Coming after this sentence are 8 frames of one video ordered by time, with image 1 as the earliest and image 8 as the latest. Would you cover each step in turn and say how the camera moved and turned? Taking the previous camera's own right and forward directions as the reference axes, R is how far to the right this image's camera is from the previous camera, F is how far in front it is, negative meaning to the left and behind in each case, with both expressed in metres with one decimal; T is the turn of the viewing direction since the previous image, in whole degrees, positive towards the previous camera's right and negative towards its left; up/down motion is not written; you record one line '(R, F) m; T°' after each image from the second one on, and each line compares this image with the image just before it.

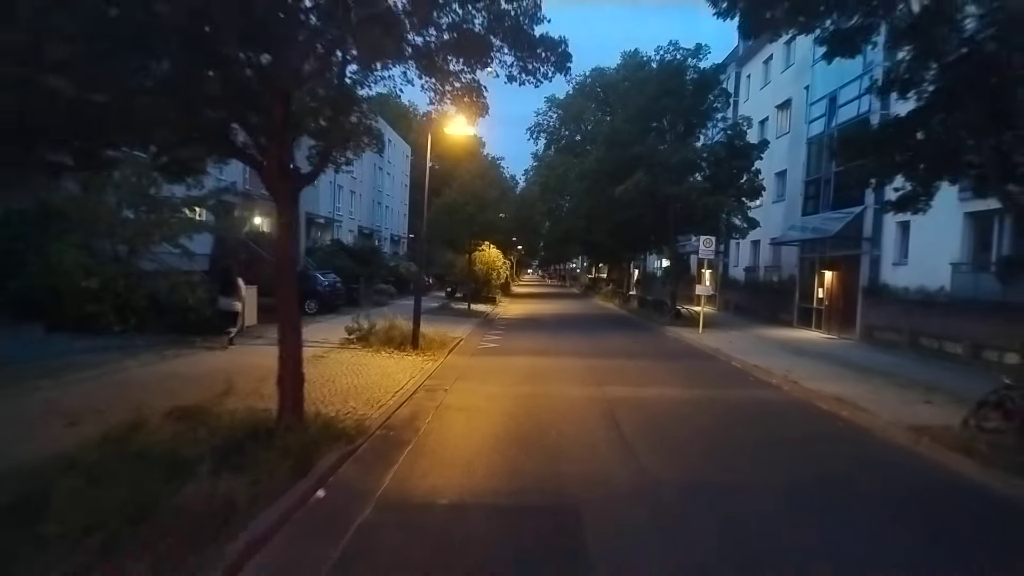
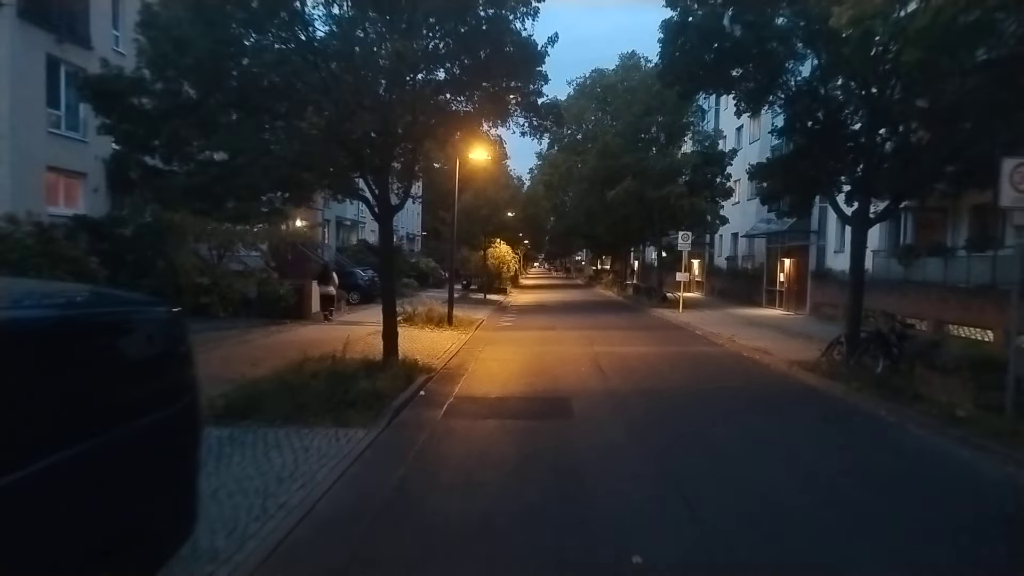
(-0.2, -6.1) m; -1°
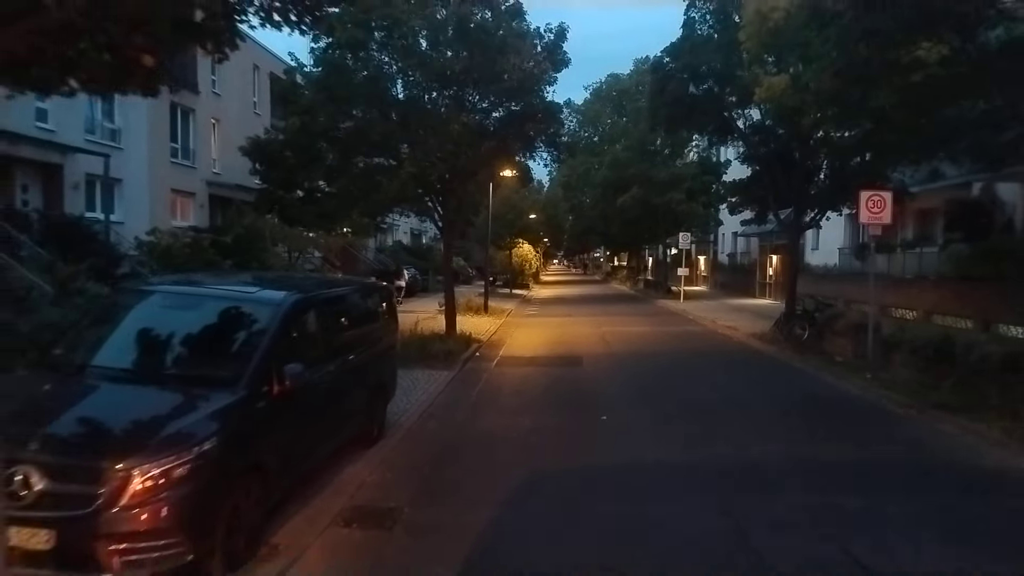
(-0.3, -6.0) m; -2°
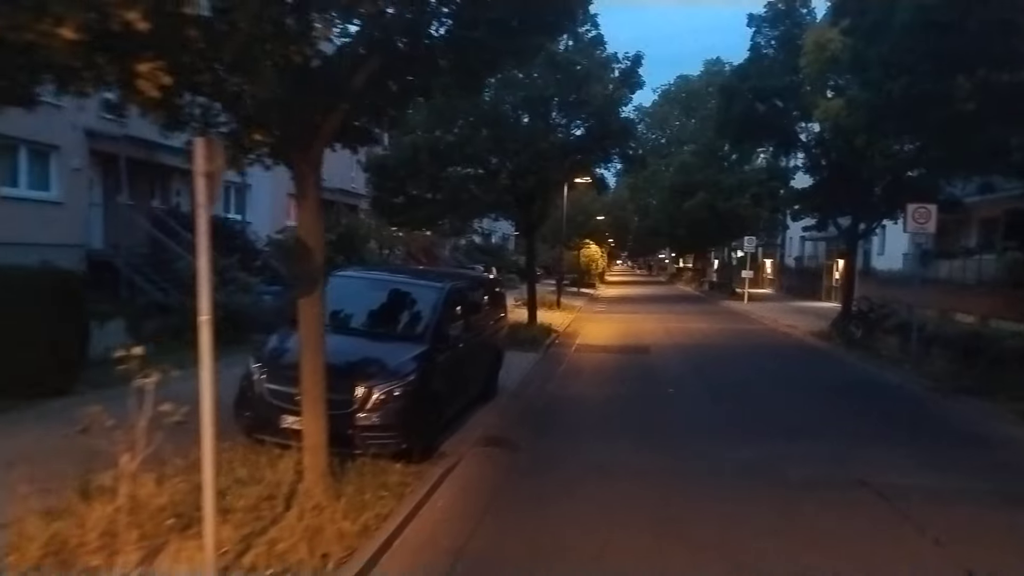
(-0.5, -2.9) m; -5°
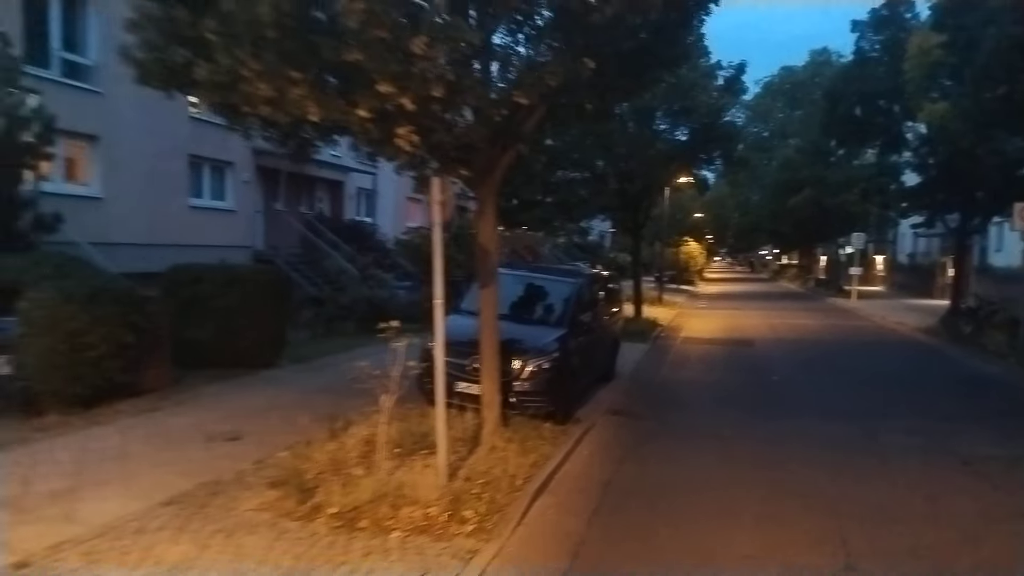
(-0.5, -2.1) m; -8°
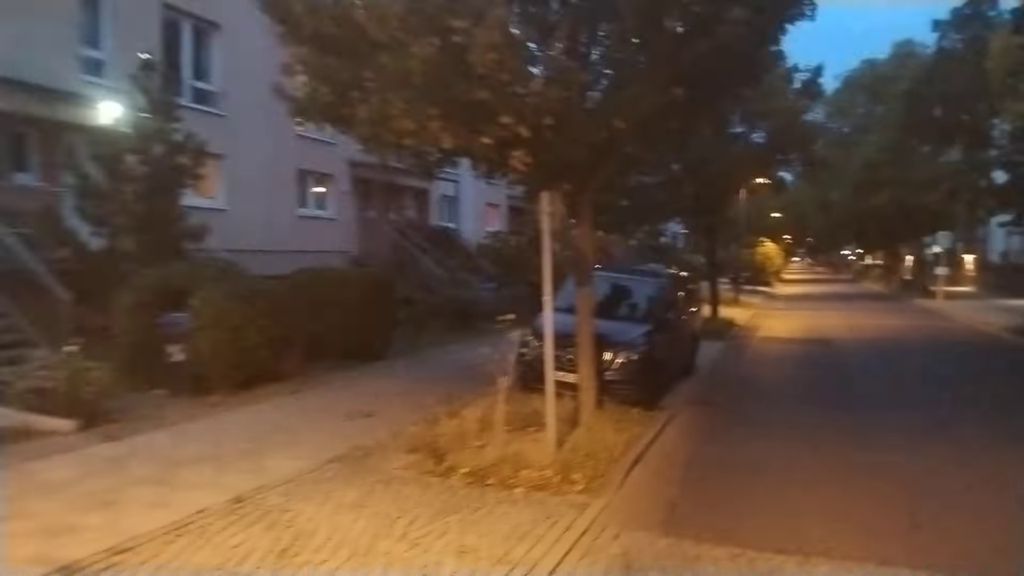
(-0.4, -1.3) m; -6°
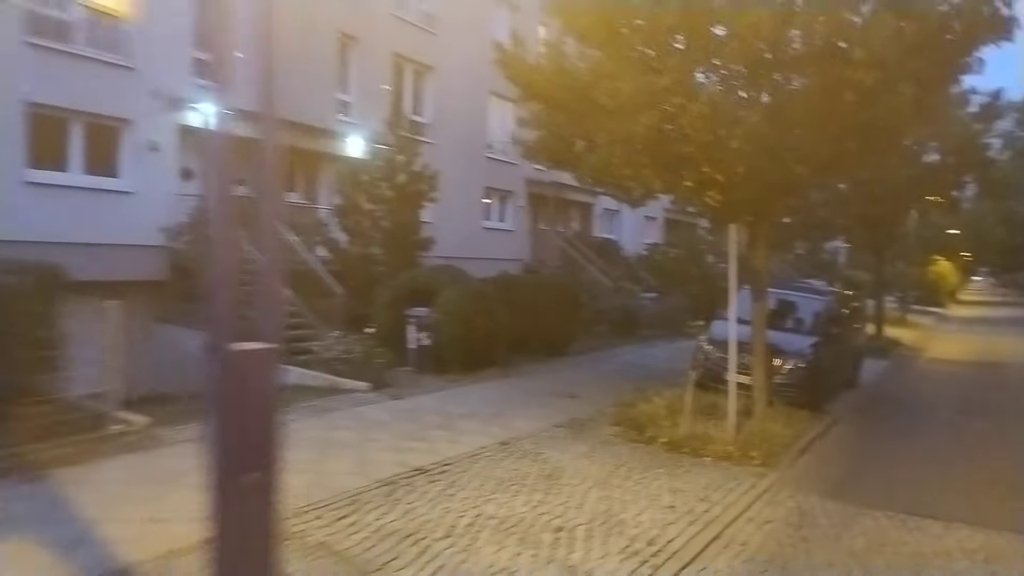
(-0.8, -2.7) m; -12°
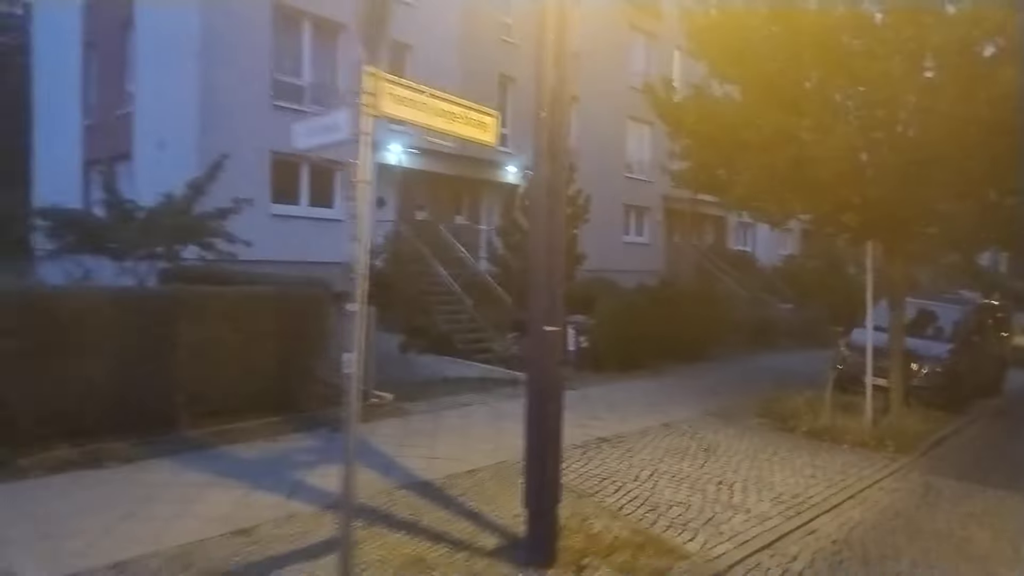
(-0.7, -2.5) m; -11°
